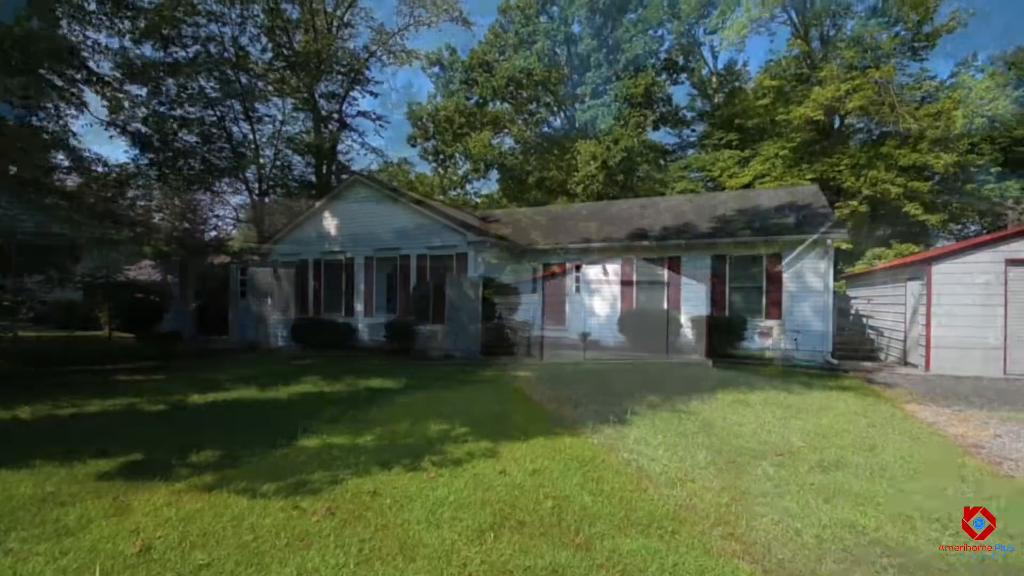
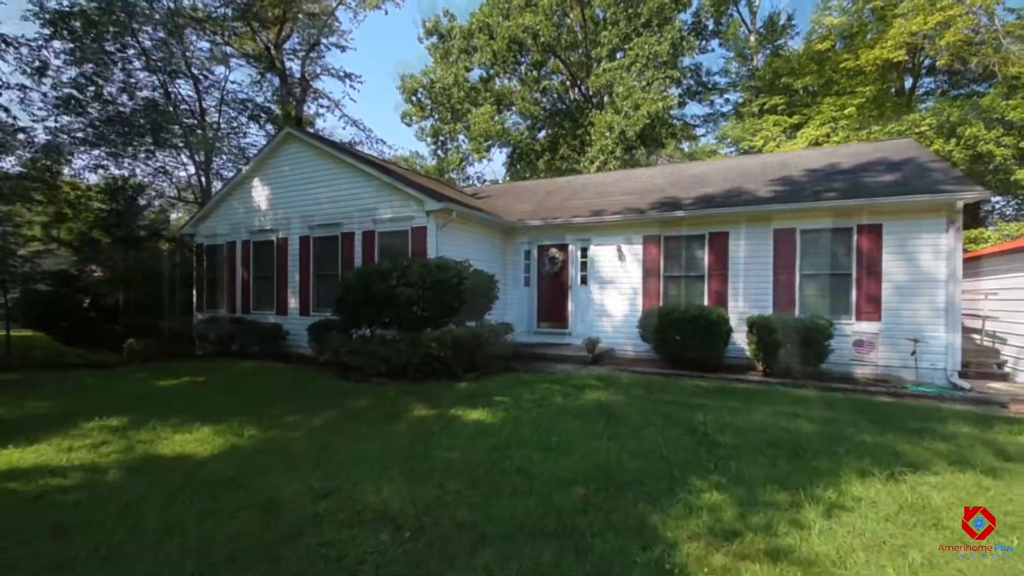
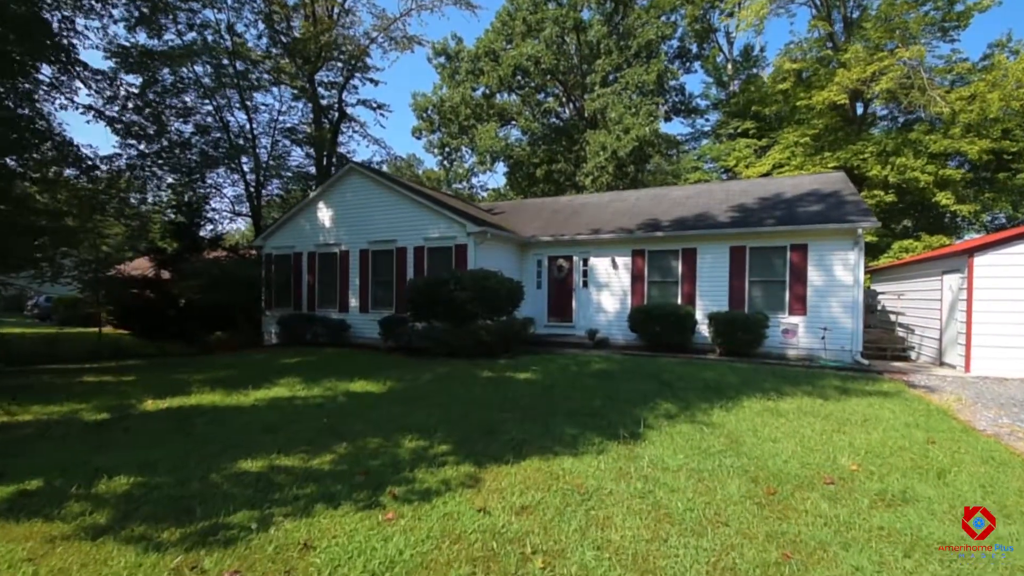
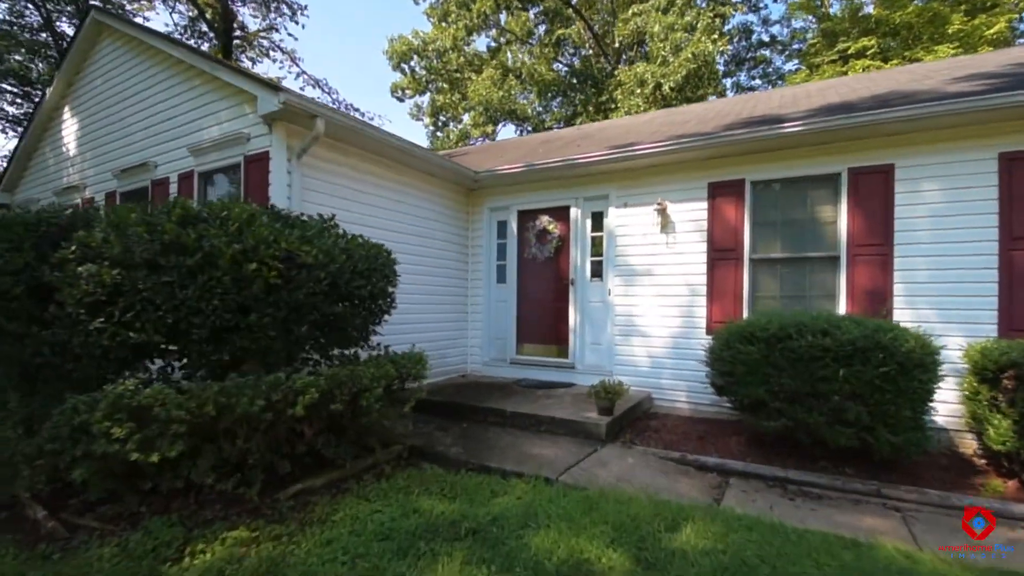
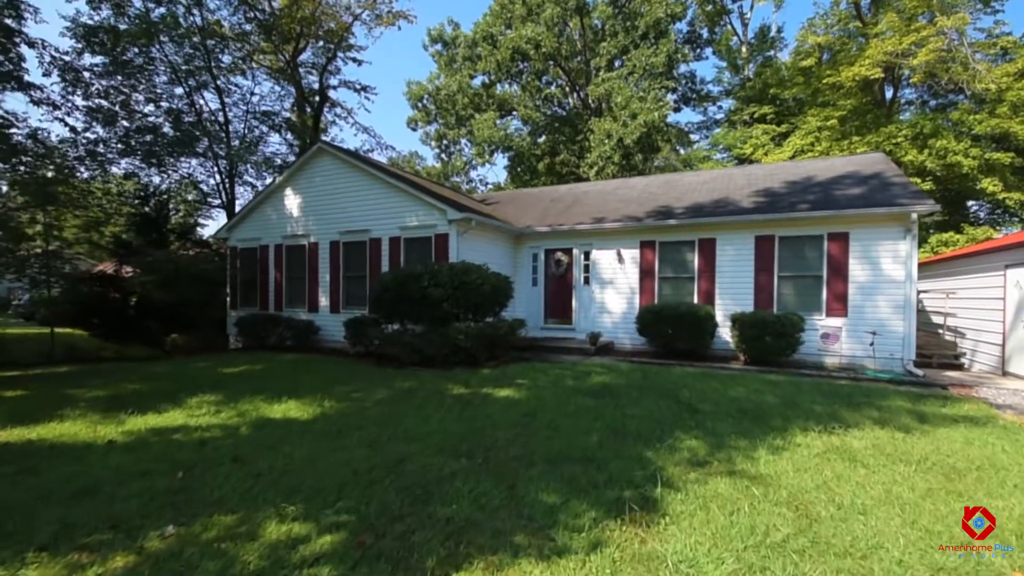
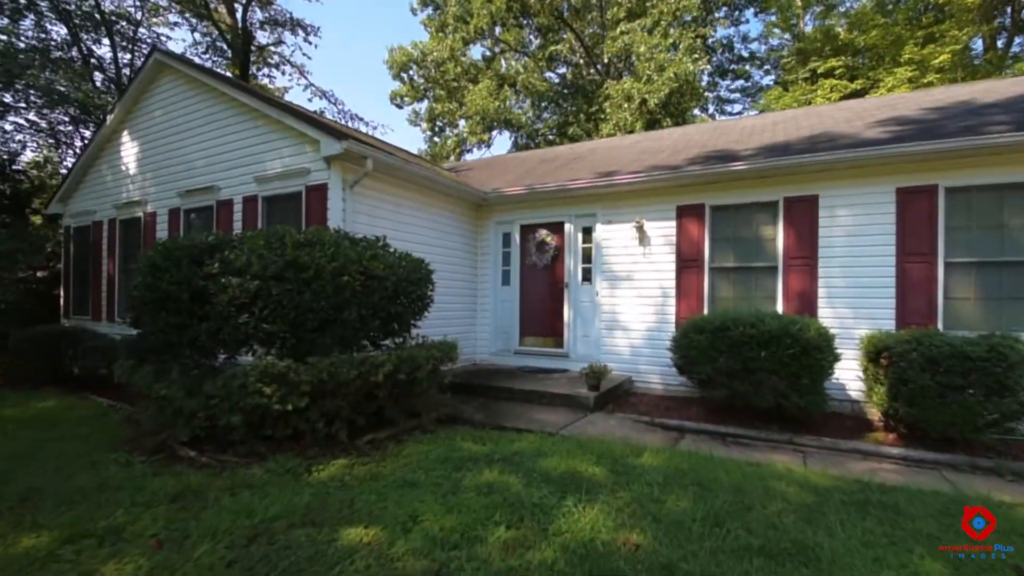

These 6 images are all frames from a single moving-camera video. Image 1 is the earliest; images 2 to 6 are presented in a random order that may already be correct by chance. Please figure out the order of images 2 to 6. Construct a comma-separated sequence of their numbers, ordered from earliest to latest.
3, 5, 2, 6, 4
